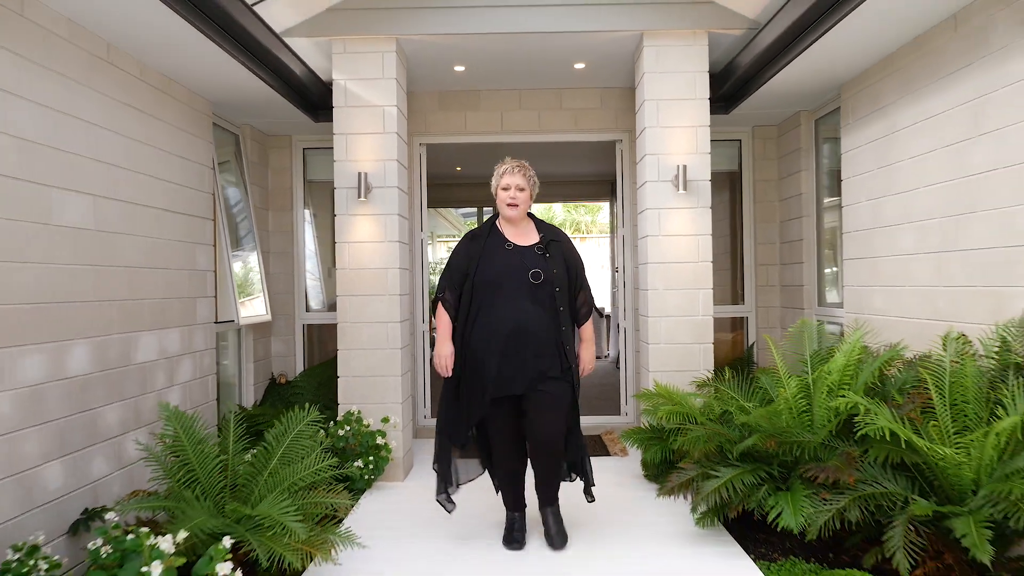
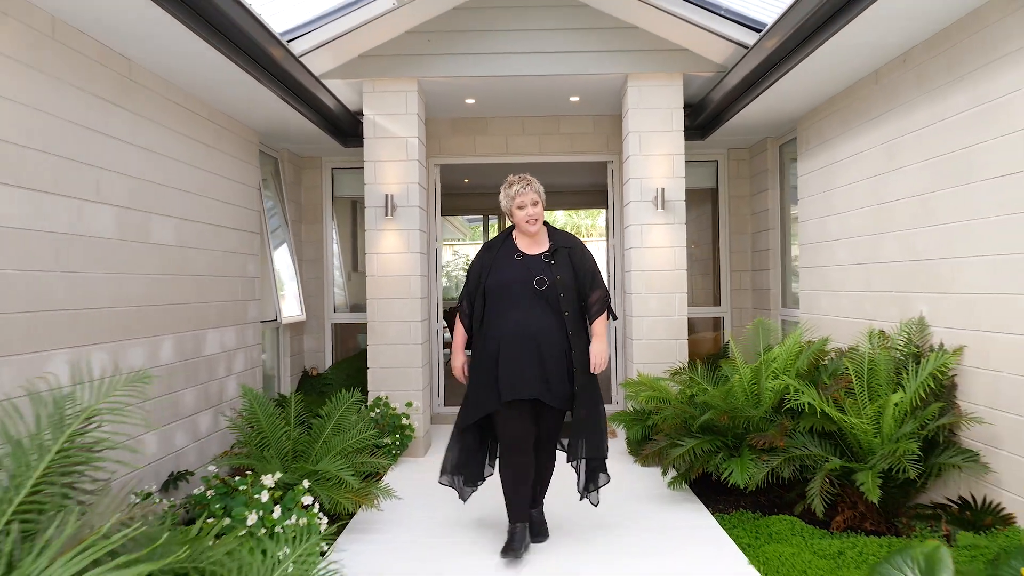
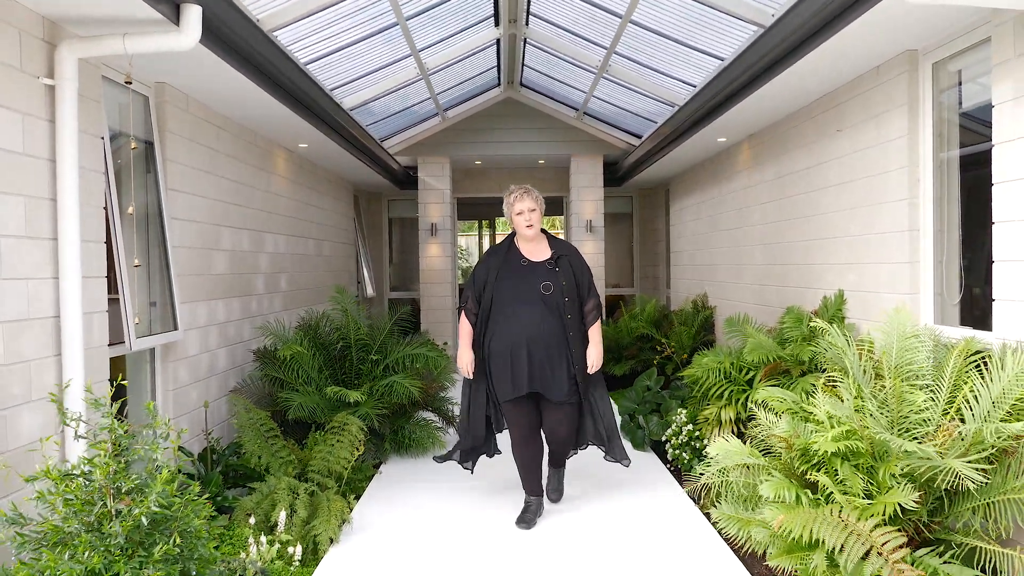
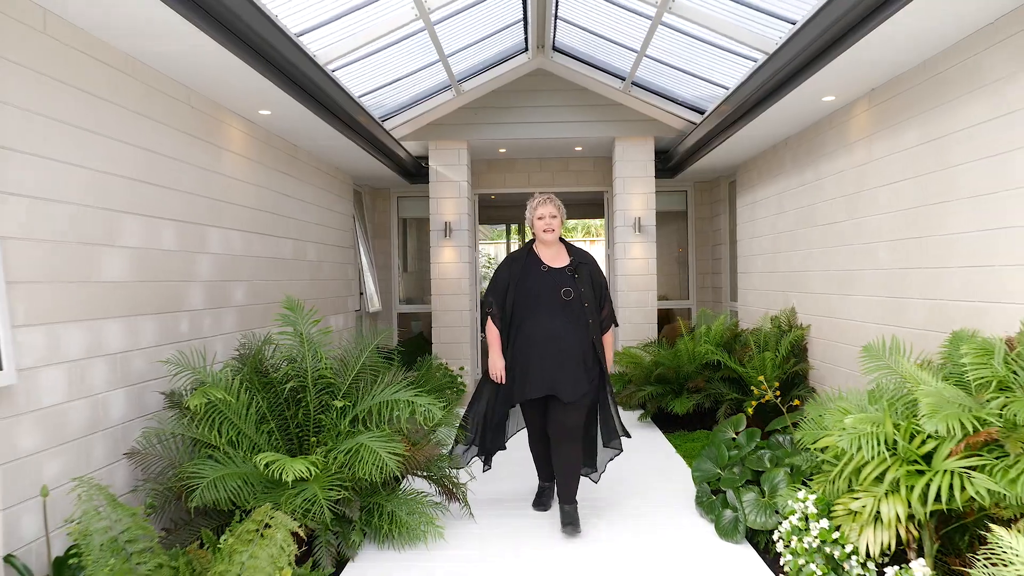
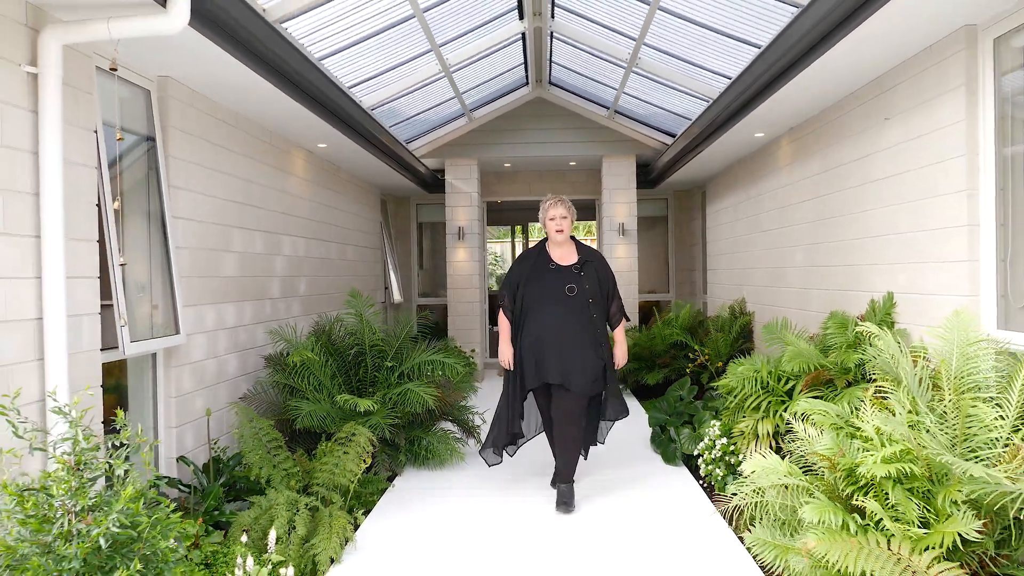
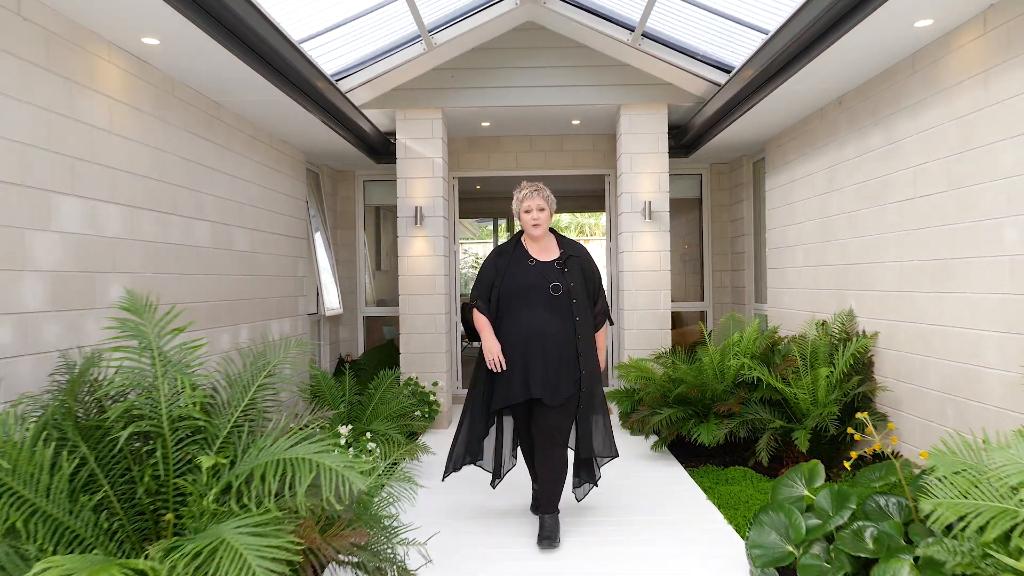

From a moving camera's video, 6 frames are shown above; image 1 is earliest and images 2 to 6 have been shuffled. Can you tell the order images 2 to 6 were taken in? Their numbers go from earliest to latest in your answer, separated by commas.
2, 6, 4, 5, 3
